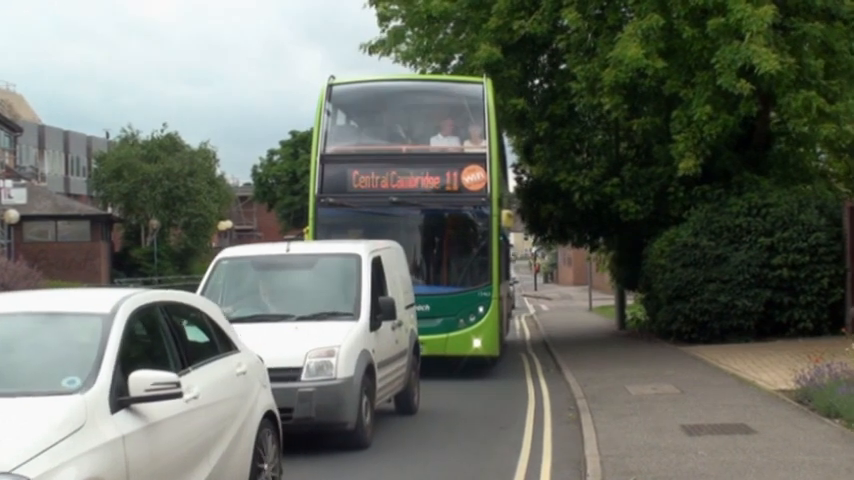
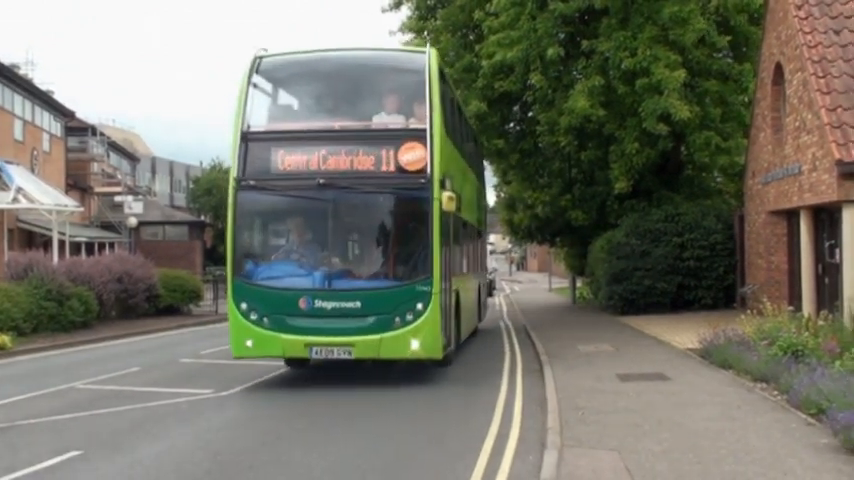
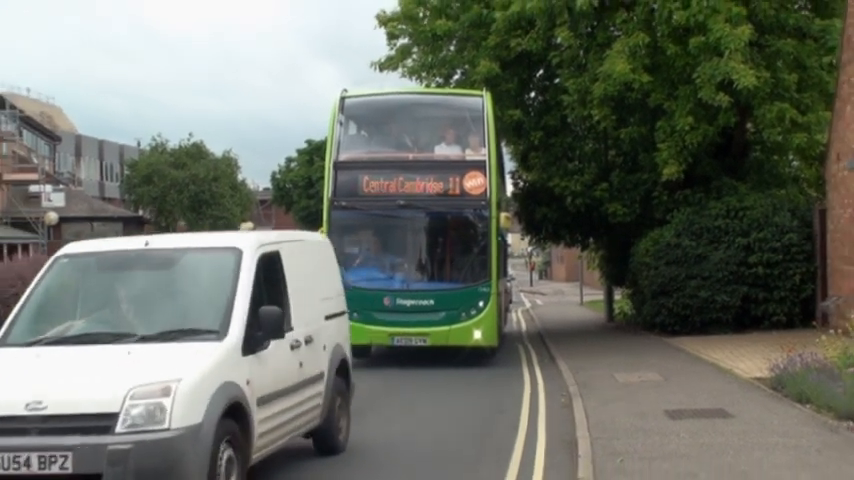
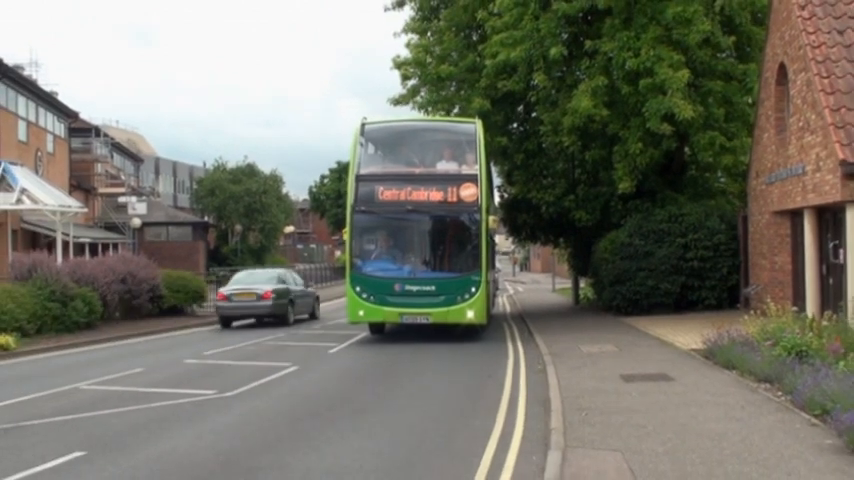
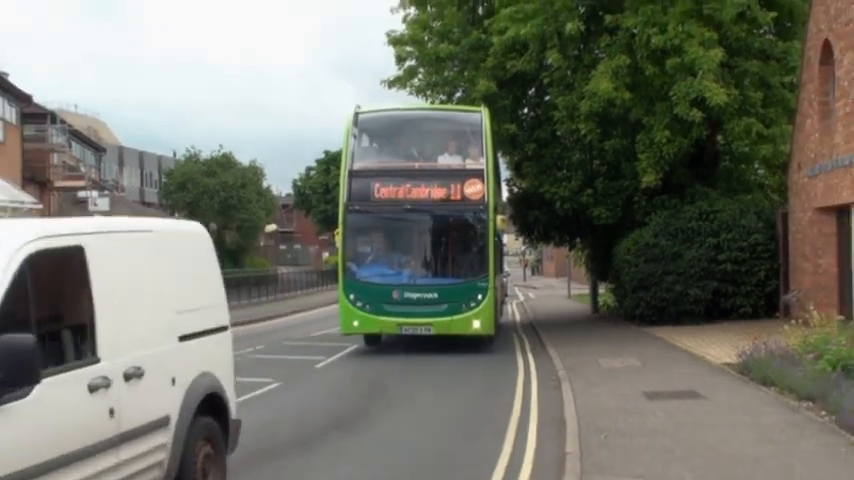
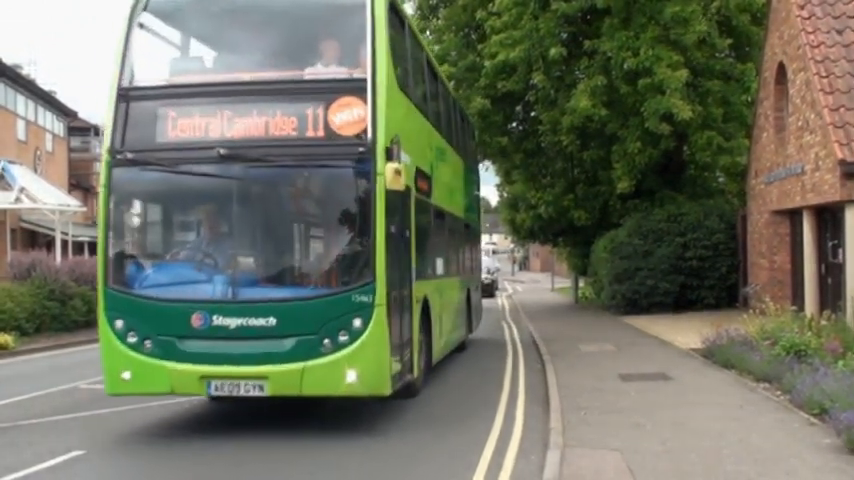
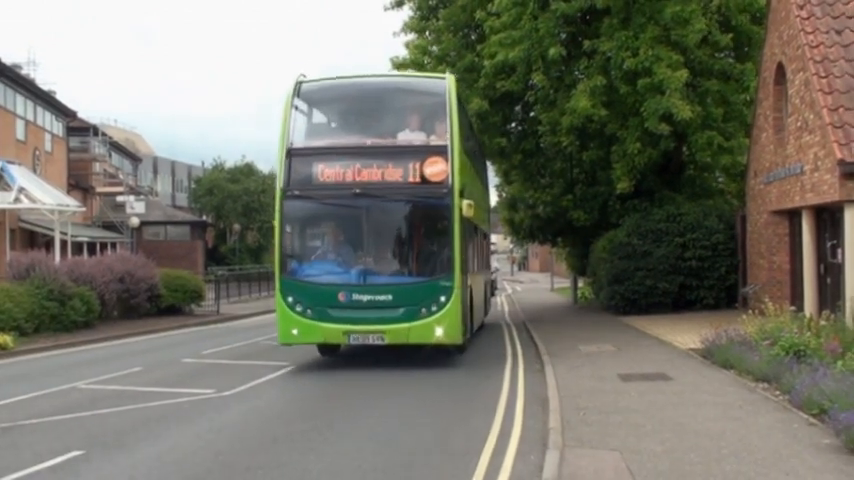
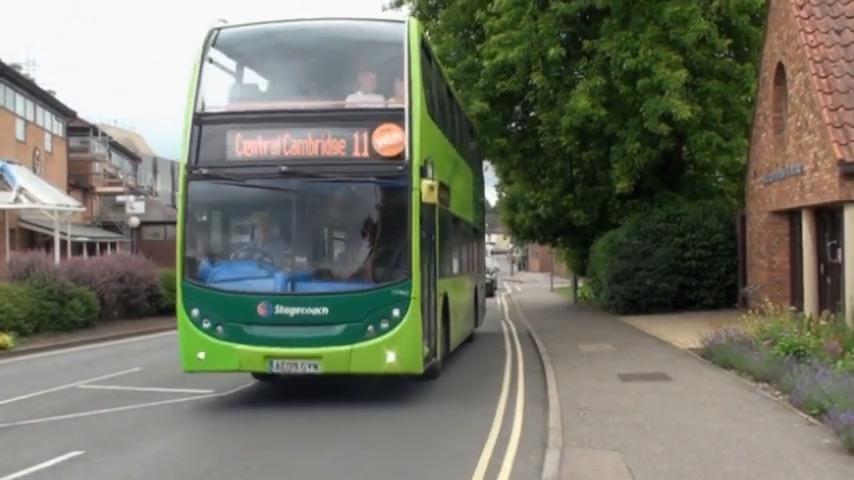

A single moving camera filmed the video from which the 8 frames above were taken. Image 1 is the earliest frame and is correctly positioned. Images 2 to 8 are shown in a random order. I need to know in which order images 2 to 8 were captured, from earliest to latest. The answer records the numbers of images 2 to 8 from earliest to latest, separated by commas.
3, 5, 4, 7, 2, 8, 6
